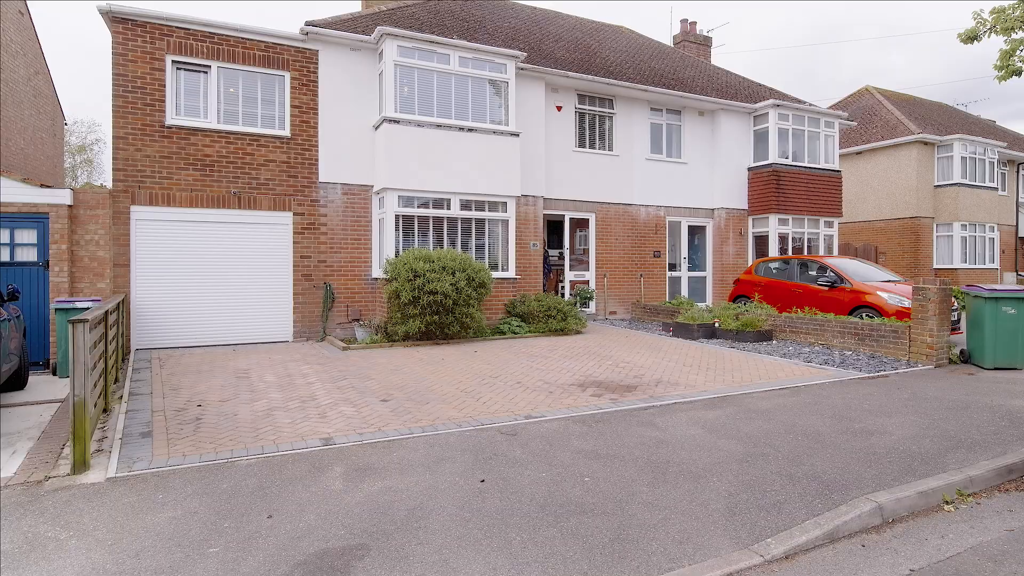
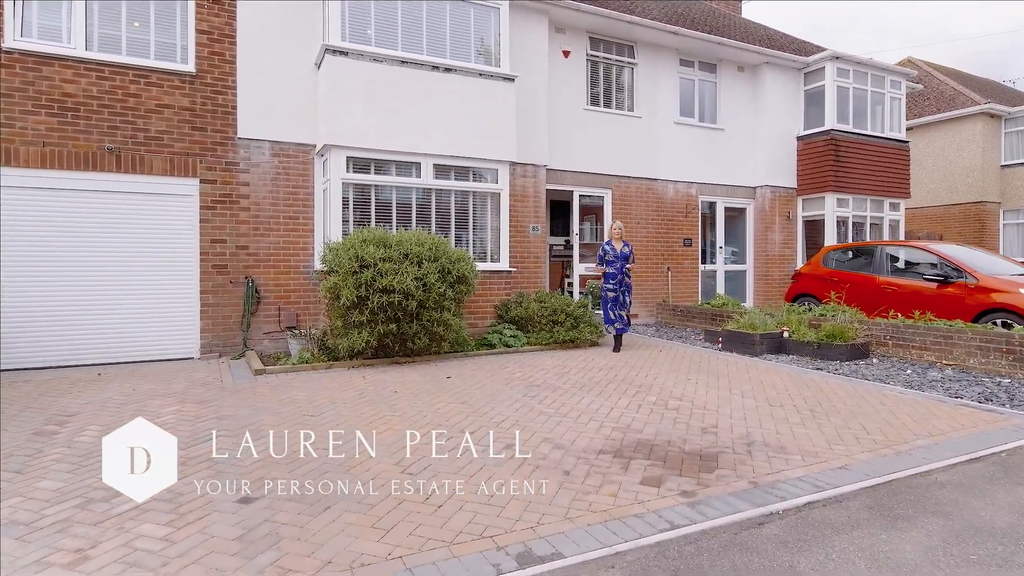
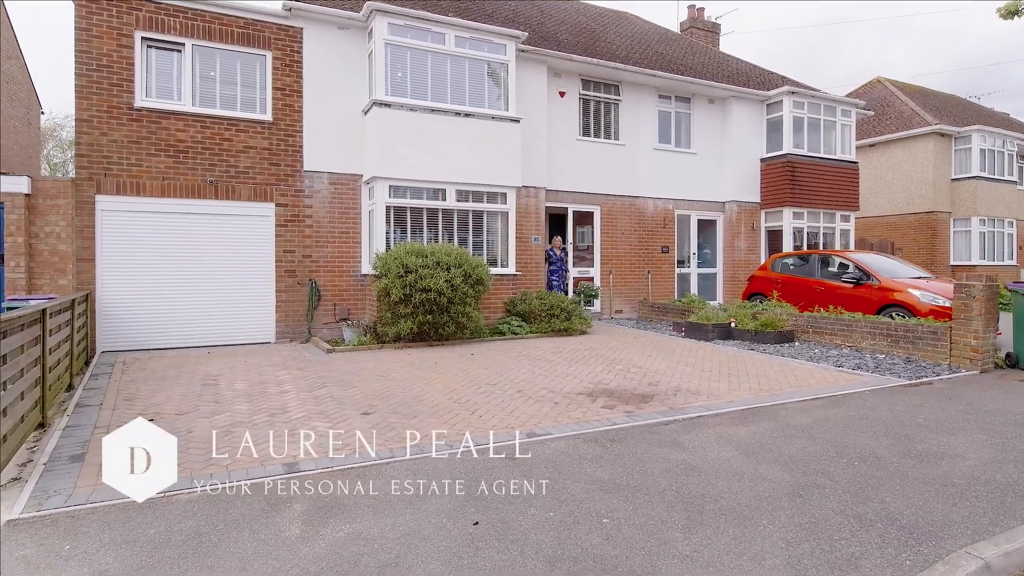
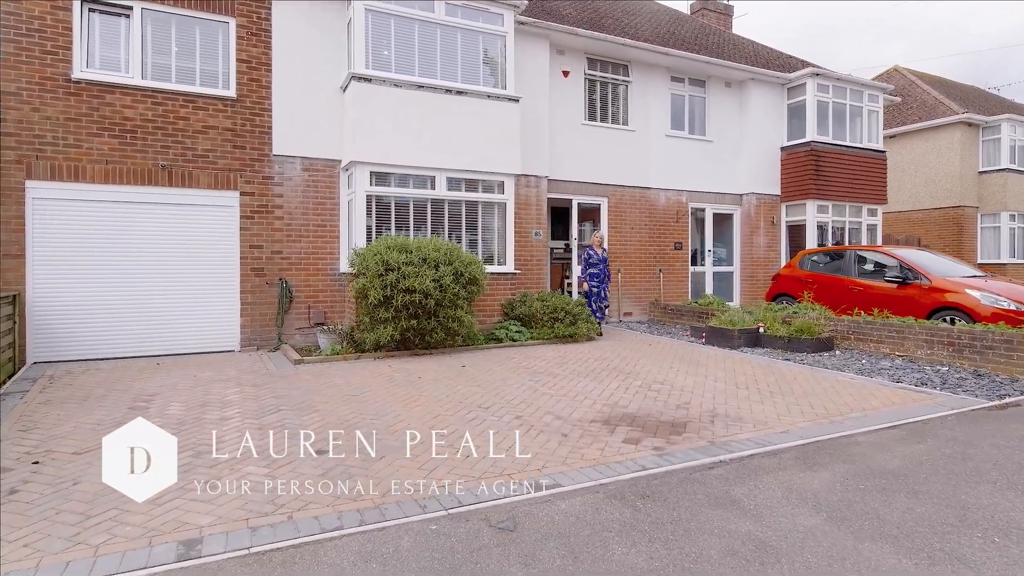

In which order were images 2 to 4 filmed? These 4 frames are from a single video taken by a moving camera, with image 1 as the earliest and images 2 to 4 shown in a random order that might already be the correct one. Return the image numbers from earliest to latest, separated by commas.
3, 4, 2
